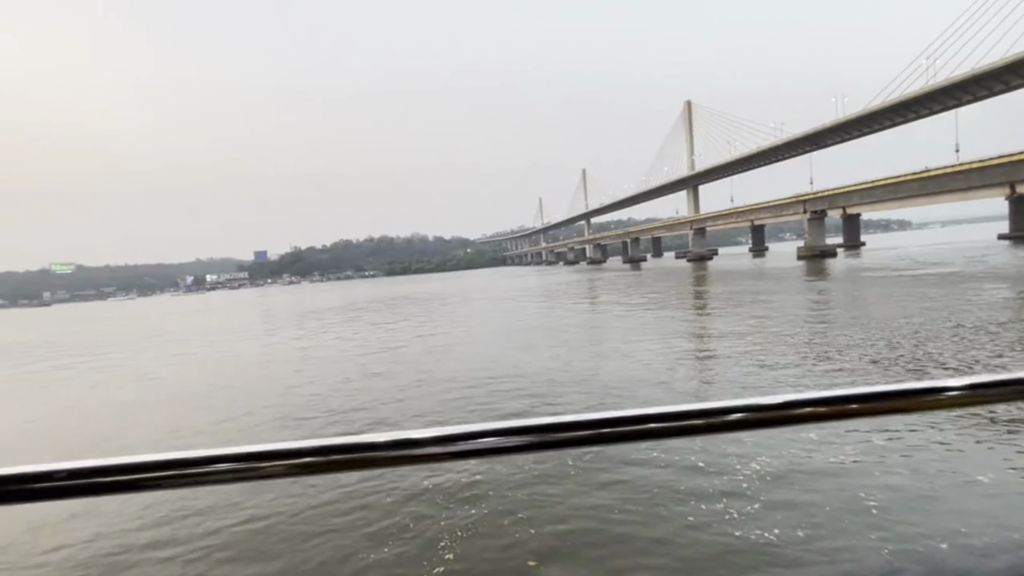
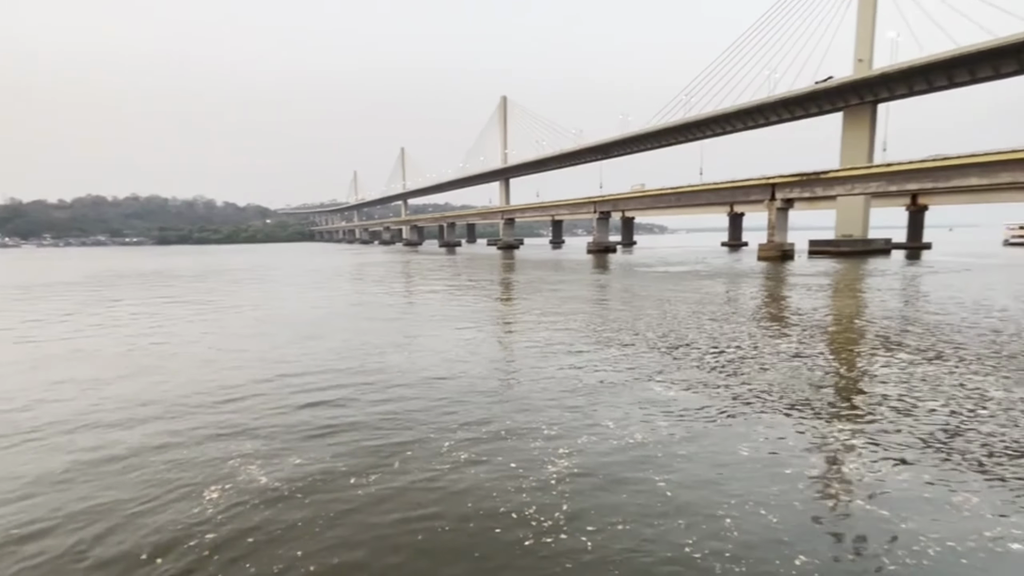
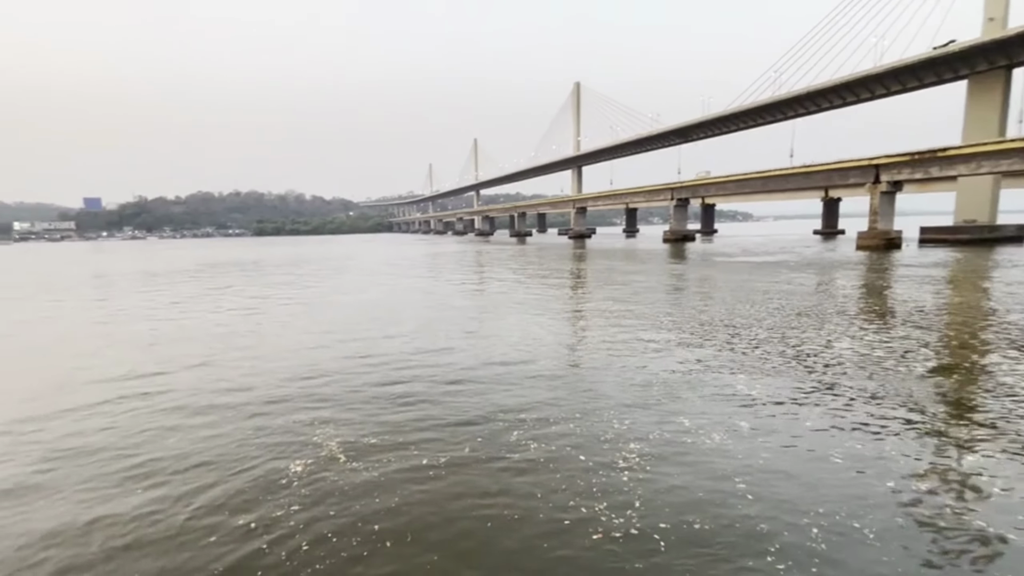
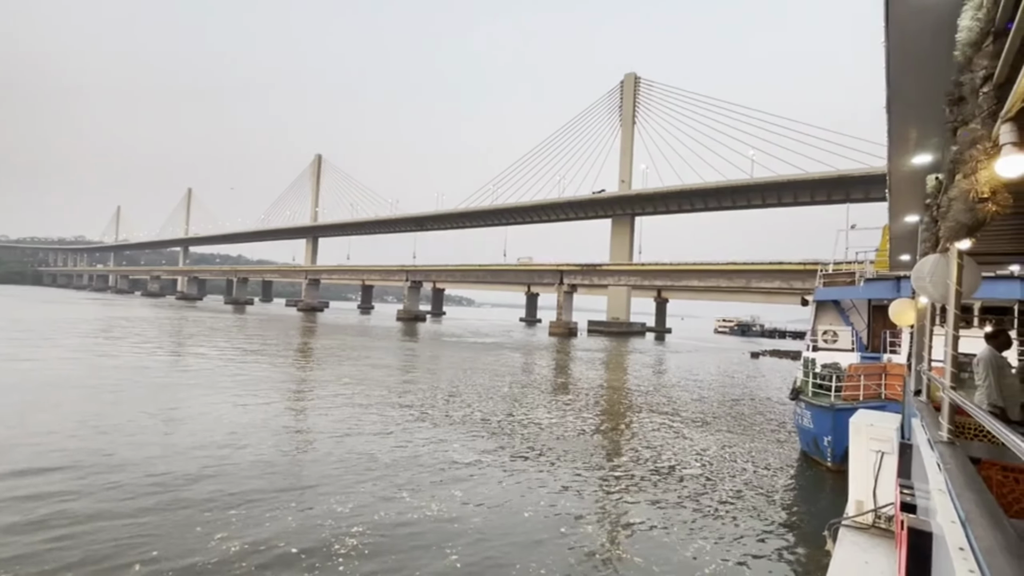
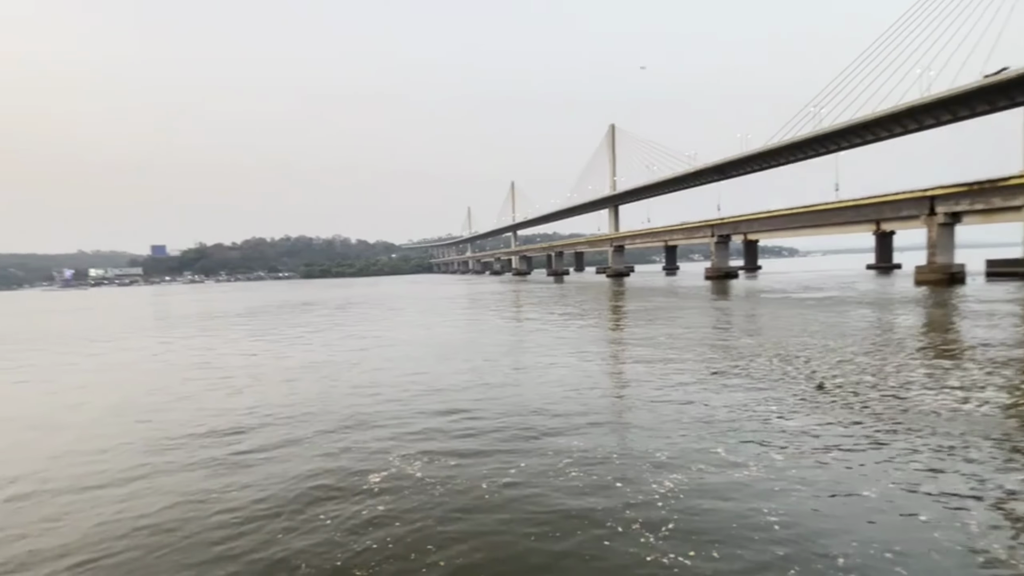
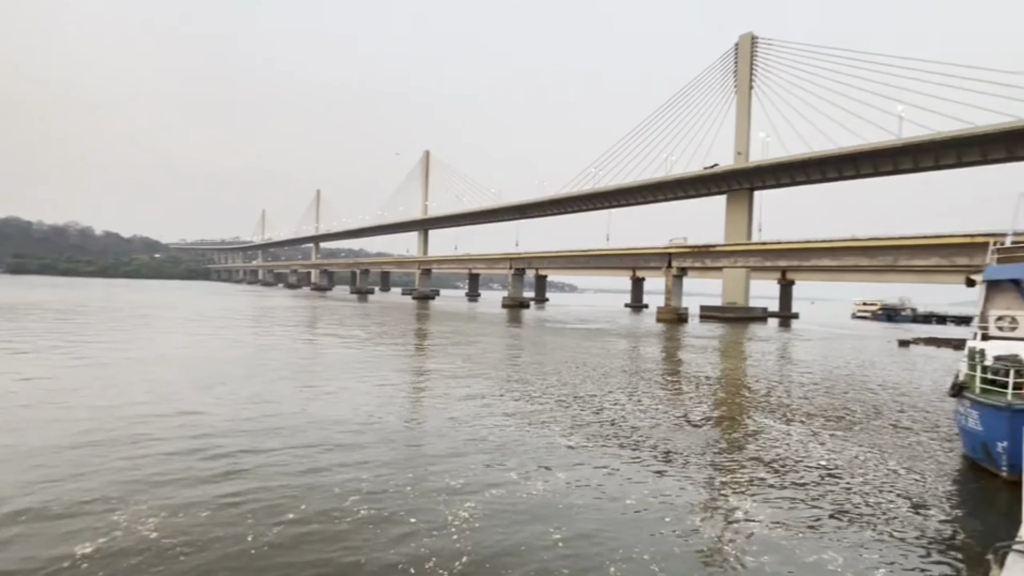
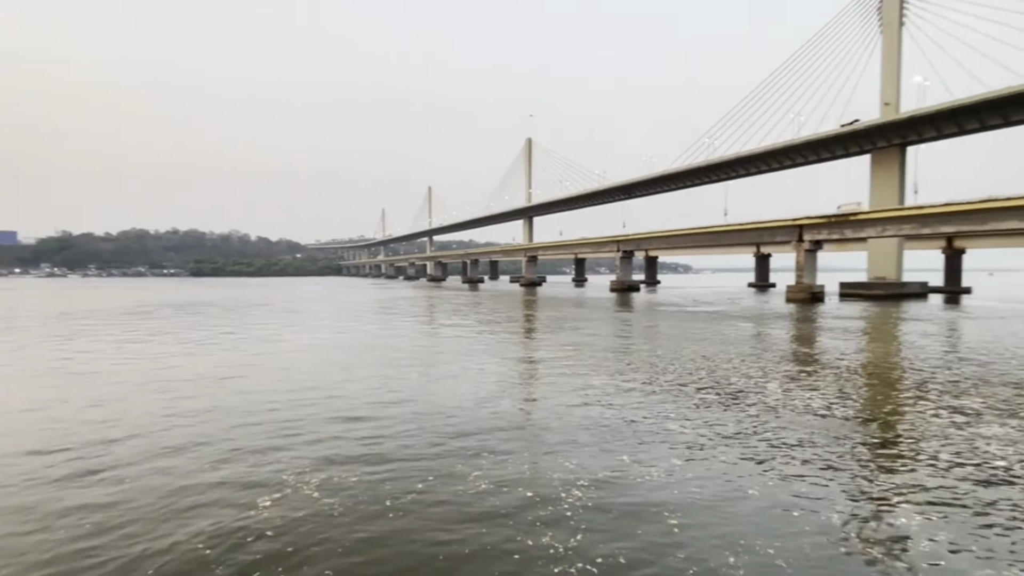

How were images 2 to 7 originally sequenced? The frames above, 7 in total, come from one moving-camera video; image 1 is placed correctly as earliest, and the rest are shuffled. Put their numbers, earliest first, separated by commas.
5, 7, 6, 4, 2, 3
